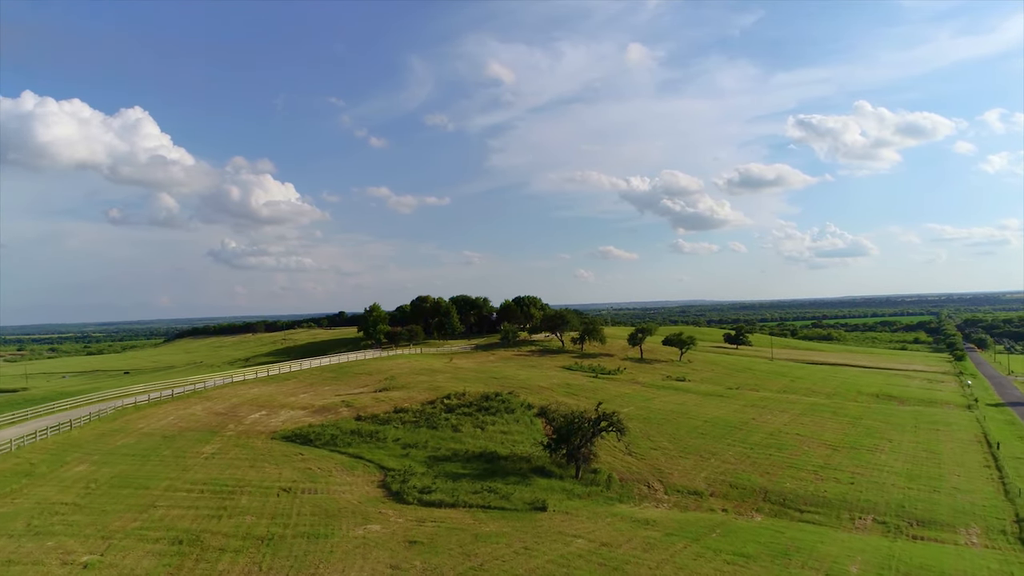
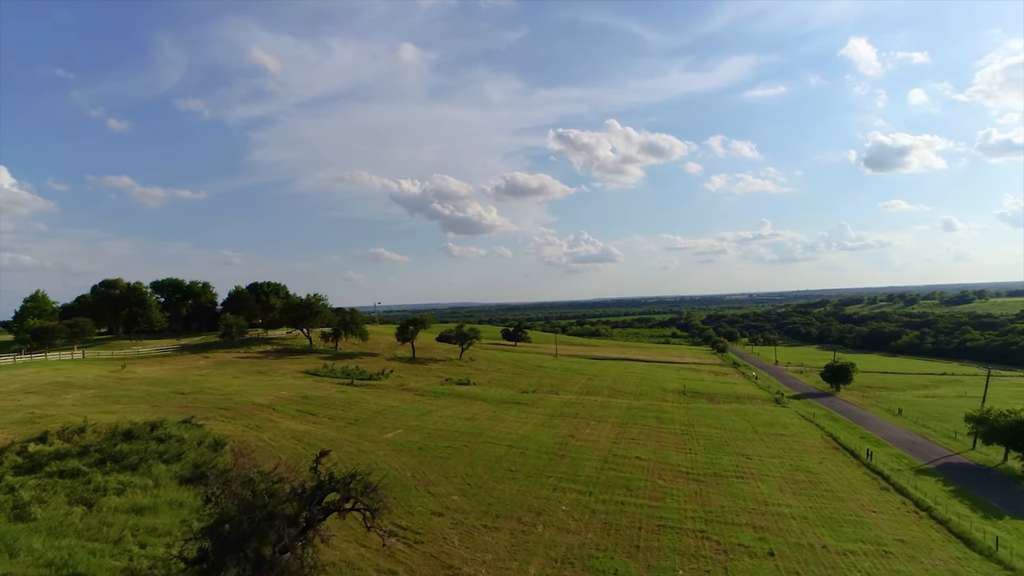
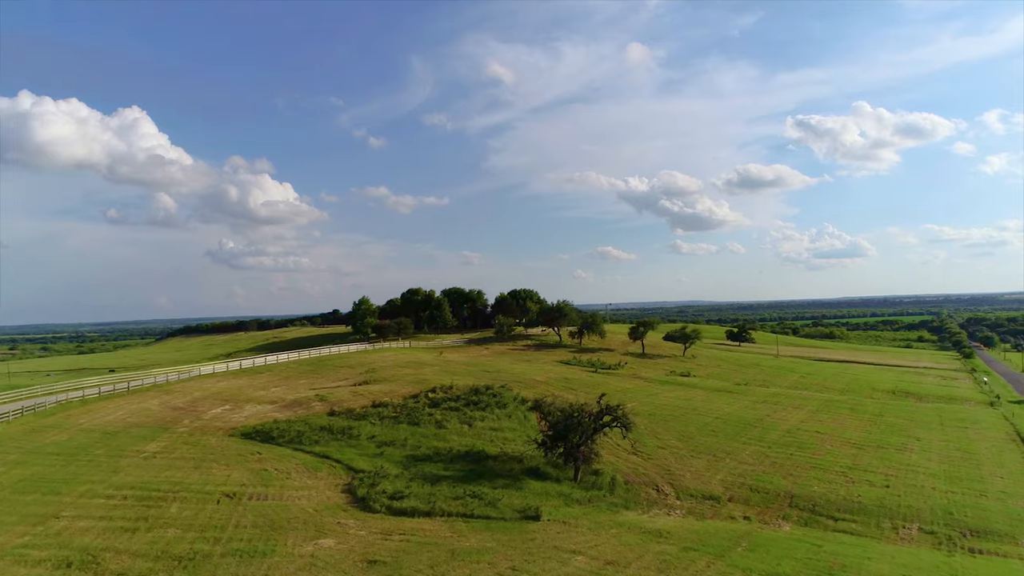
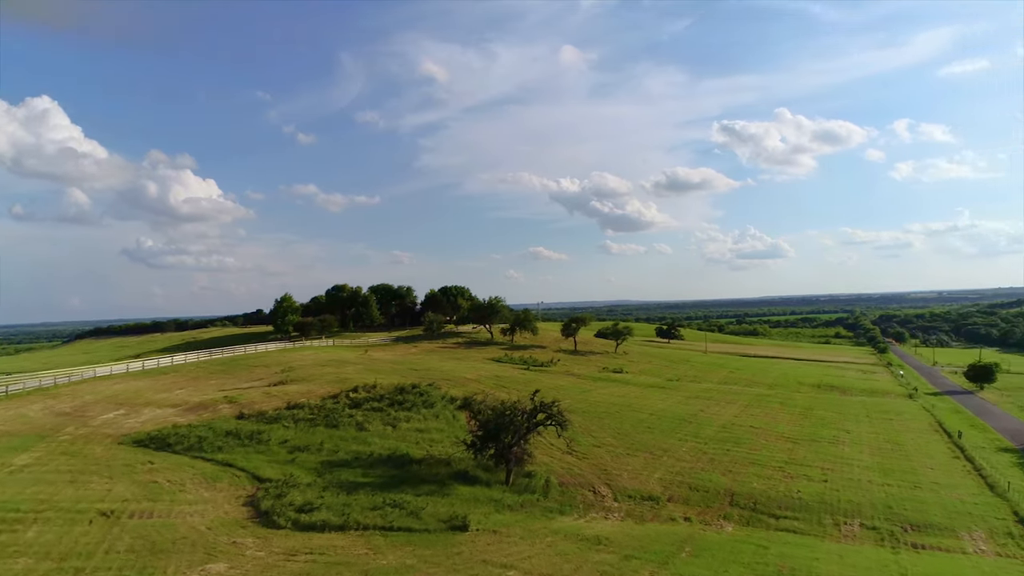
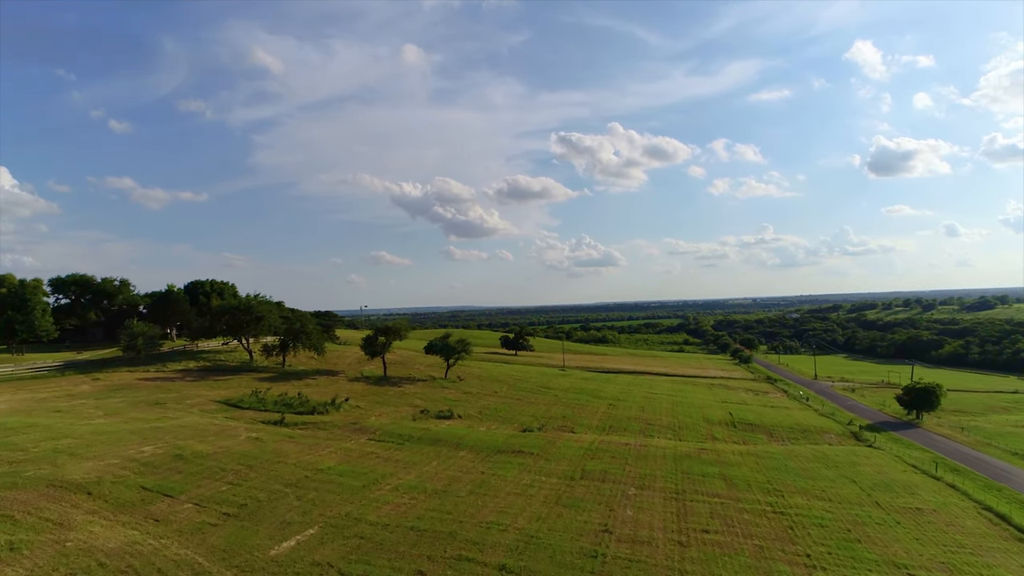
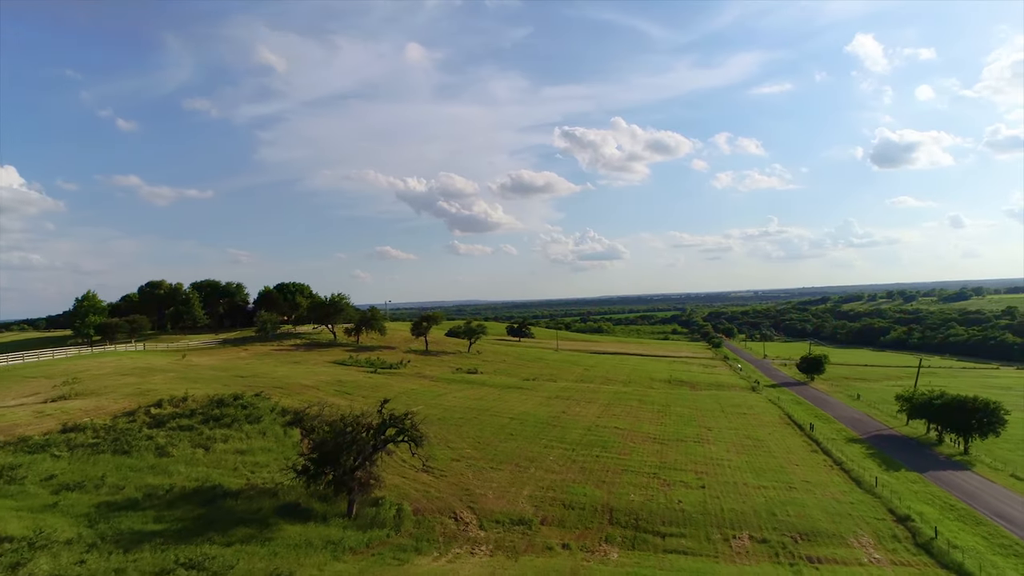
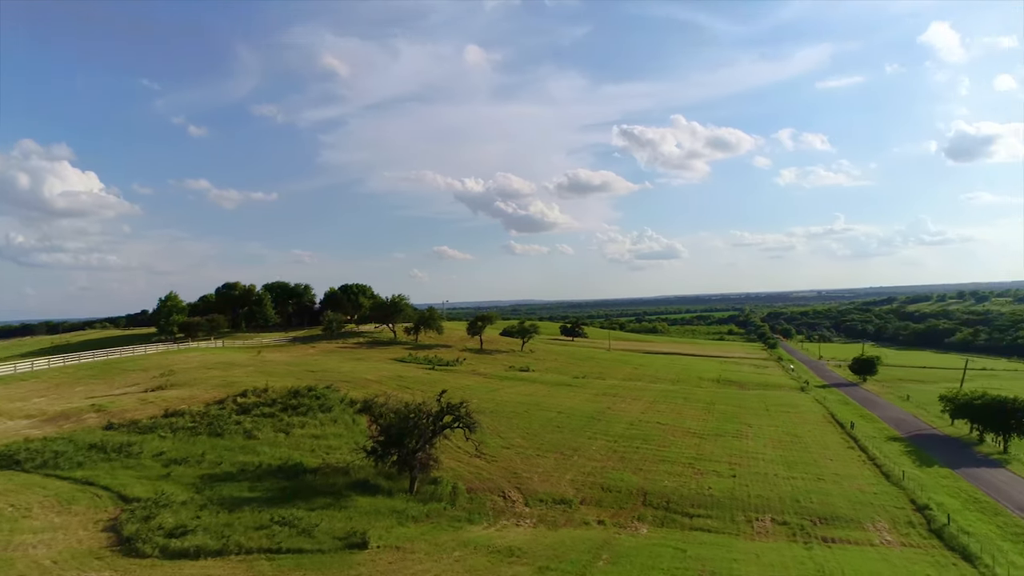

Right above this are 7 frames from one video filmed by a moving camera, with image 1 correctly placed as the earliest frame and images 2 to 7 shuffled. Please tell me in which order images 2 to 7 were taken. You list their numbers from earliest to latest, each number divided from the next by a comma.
3, 4, 7, 6, 2, 5
